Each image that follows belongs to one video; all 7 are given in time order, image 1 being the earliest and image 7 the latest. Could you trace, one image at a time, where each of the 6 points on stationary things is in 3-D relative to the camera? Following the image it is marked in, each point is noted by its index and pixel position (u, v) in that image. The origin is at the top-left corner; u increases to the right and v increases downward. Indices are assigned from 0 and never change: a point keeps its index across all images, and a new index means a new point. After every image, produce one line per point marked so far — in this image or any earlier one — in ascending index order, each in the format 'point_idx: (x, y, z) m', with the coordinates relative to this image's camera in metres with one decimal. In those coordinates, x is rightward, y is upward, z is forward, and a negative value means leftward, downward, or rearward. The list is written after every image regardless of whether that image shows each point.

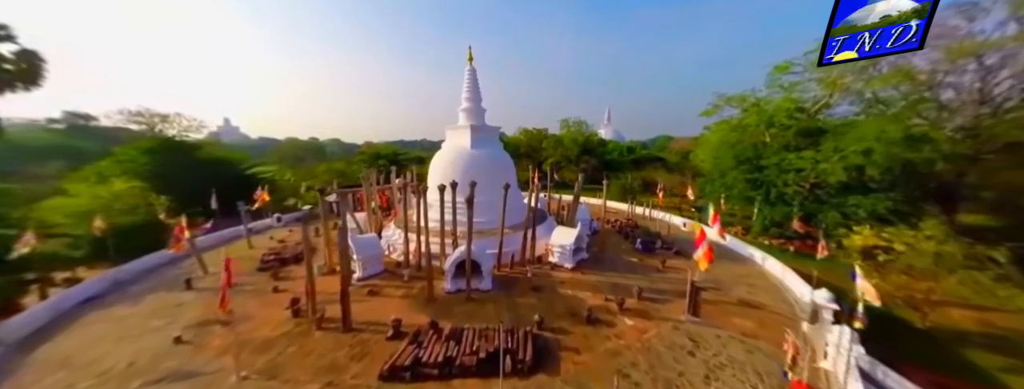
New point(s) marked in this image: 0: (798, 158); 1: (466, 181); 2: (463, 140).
0: (+14.1, +1.8, +13.0) m
1: (-1.8, +0.5, +10.4) m
2: (-2.0, +2.2, +10.9) m
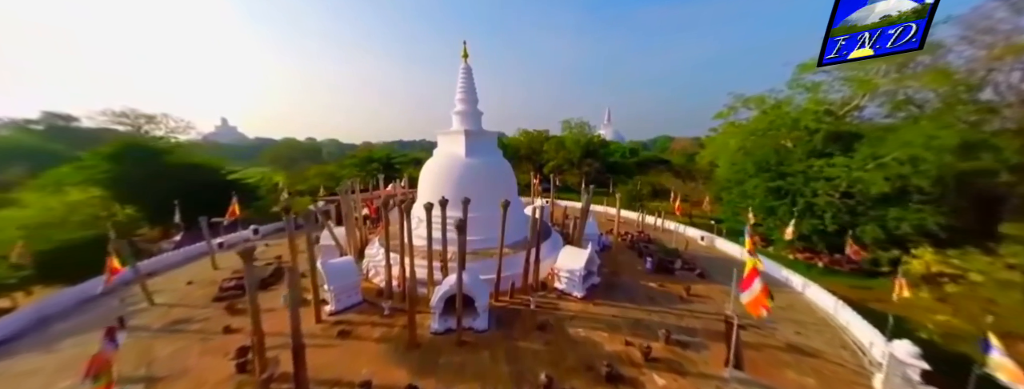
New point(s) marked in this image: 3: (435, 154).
0: (+14.1, +1.3, +11.8) m
1: (-1.8, +0.1, +9.2) m
2: (-2.0, +1.8, +9.7) m
3: (-2.9, +1.5, +10.1) m
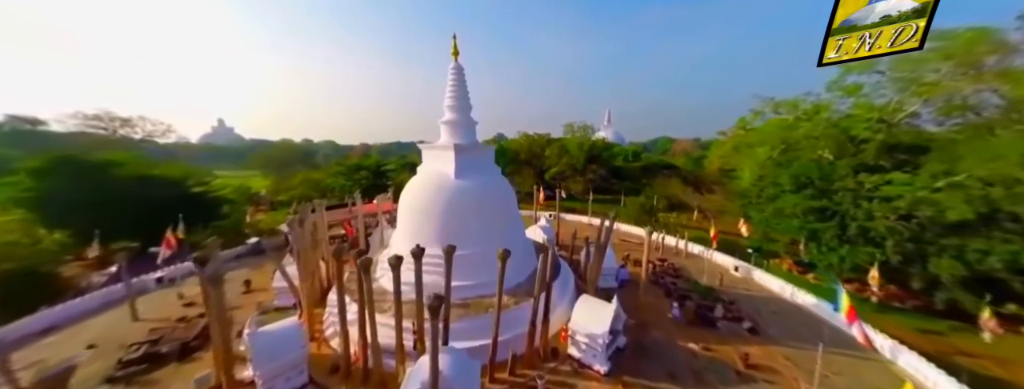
0: (+14.1, +0.5, +10.0) m
1: (-1.8, -0.8, +7.3) m
2: (-2.0, +0.9, +7.8) m
3: (-2.9, +0.7, +8.3) m
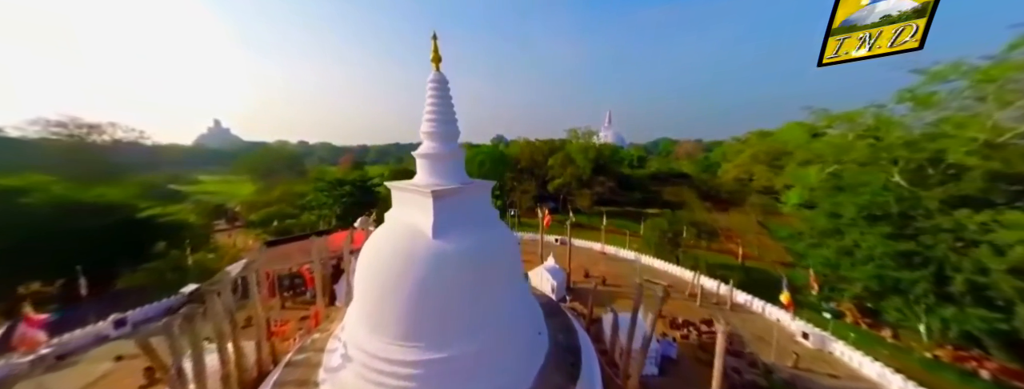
0: (+14.2, -0.9, +7.7) m
1: (-1.7, -2.1, +5.0) m
2: (-1.9, -0.4, +5.5) m
3: (-2.8, -0.6, +5.9) m
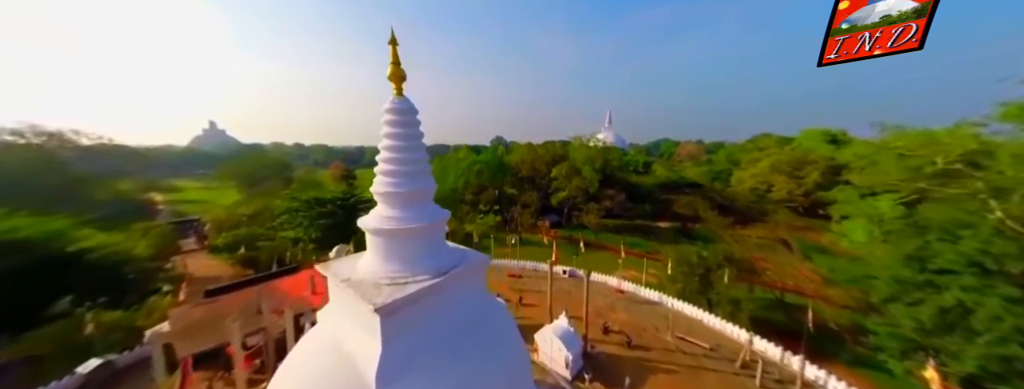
0: (+14.2, -2.1, +5.4) m
1: (-1.7, -3.4, +2.7) m
2: (-1.9, -1.7, +3.2) m
3: (-2.8, -1.9, +3.6) m
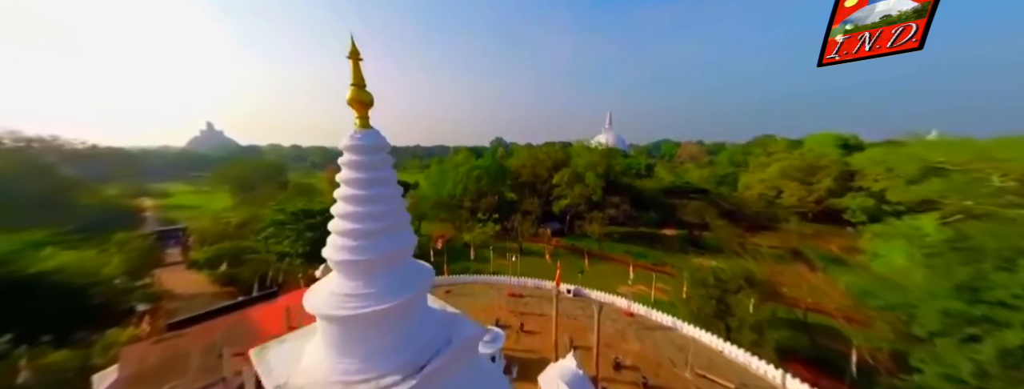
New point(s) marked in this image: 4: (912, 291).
0: (+14.3, -2.8, +4.4) m
1: (-1.6, -4.0, +1.7) m
2: (-1.8, -2.4, +2.2) m
3: (-2.7, -2.6, +2.6) m
4: (+13.5, -3.2, +8.9) m
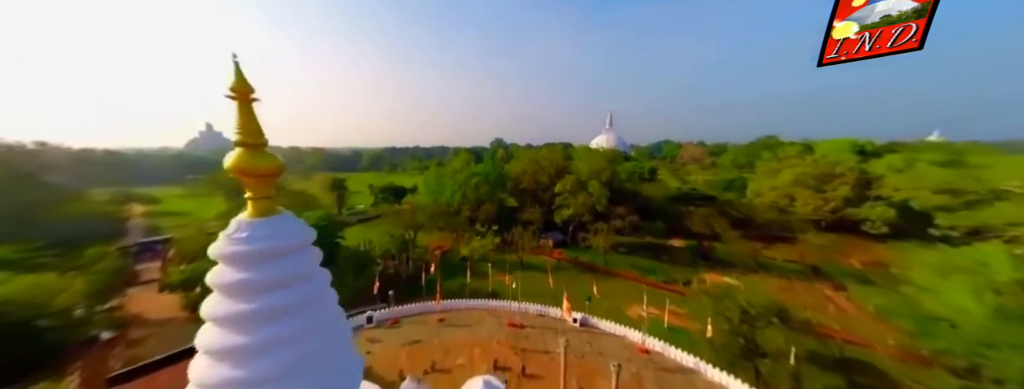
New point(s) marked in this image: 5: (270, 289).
0: (+14.3, -3.6, +3.2) m
1: (-1.6, -4.9, +0.4) m
2: (-1.8, -3.2, +1.0) m
3: (-2.7, -3.4, +1.4) m
4: (+13.5, -4.0, +7.7) m
5: (-1.5, -0.5, +1.4) m
